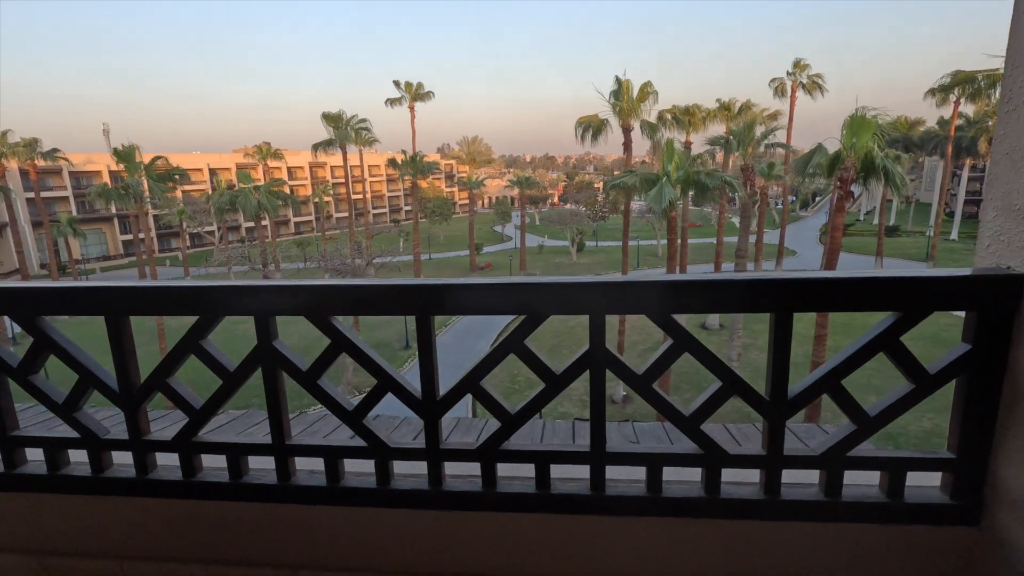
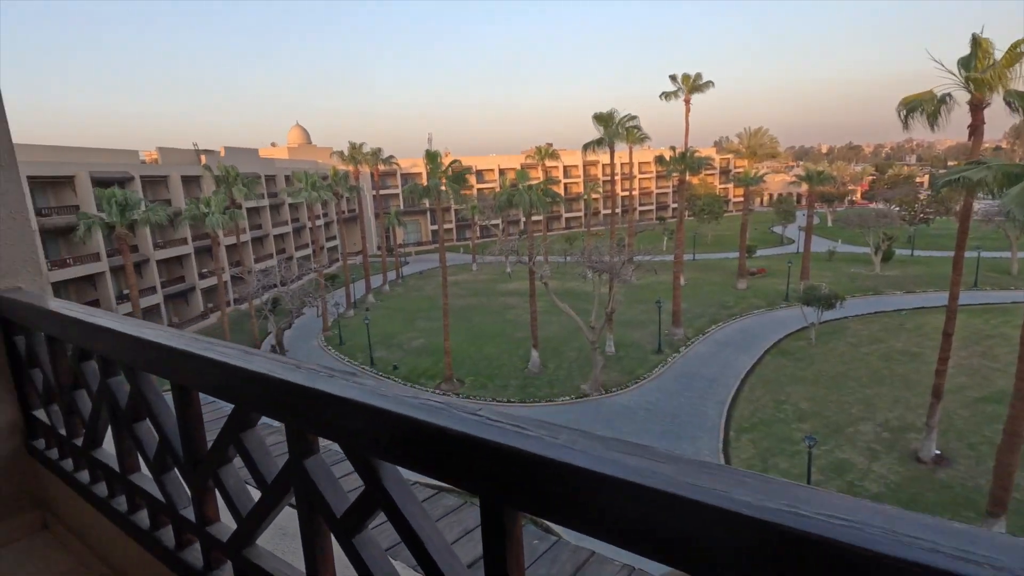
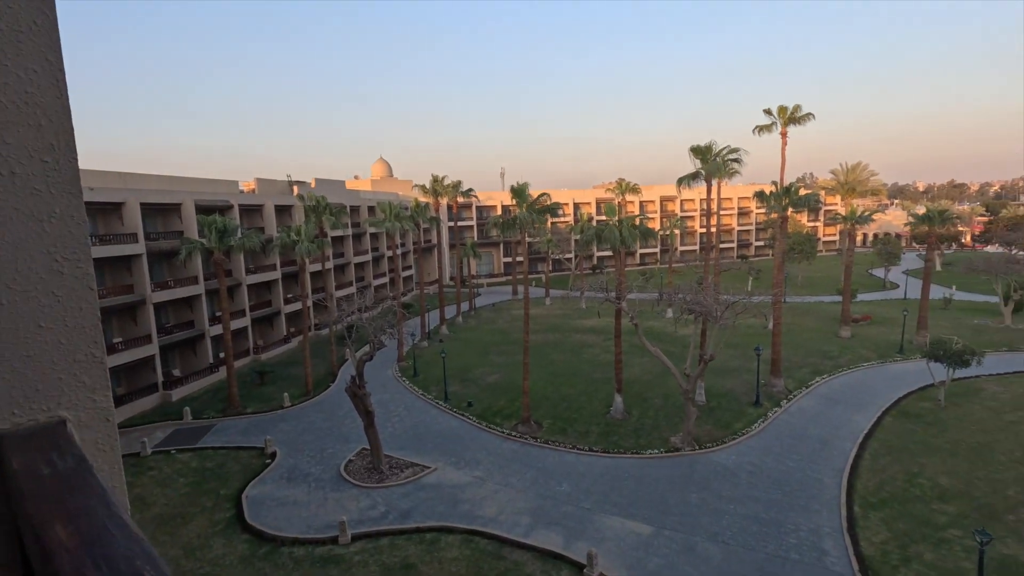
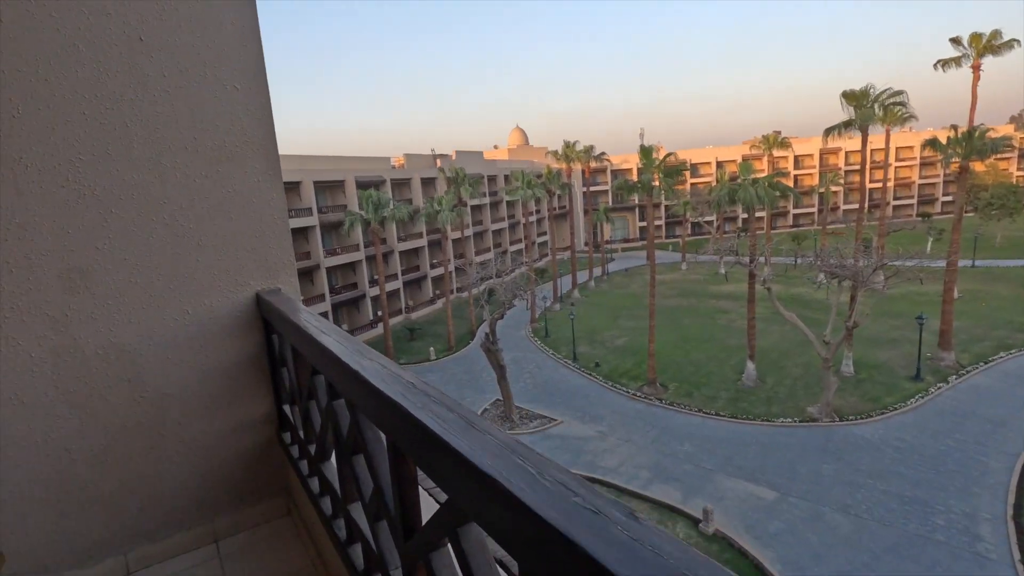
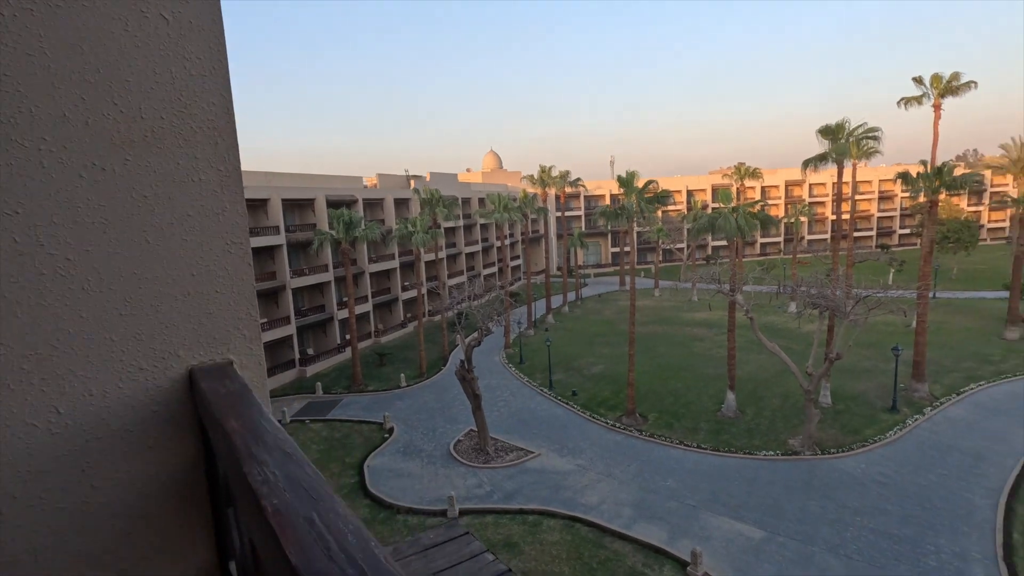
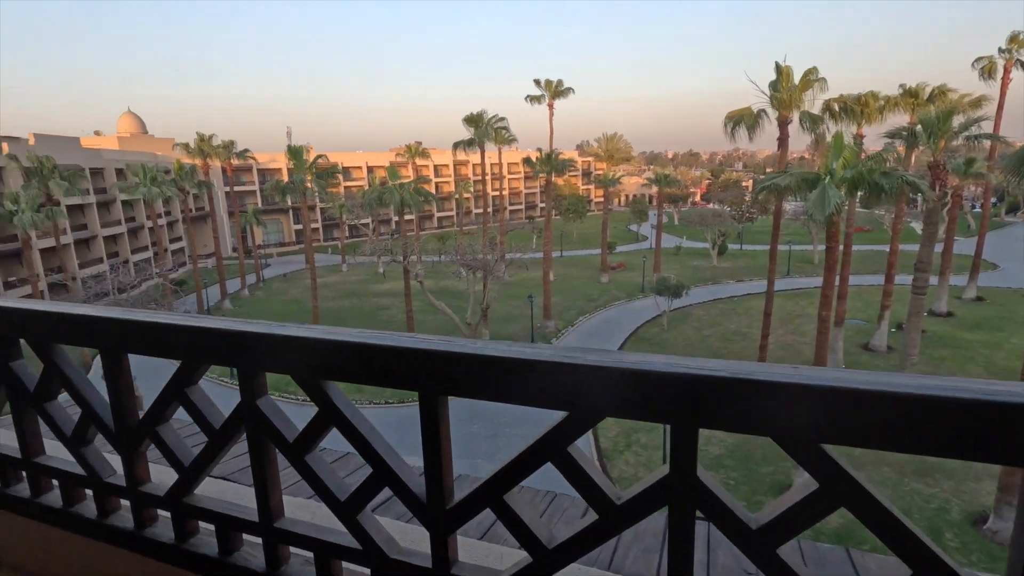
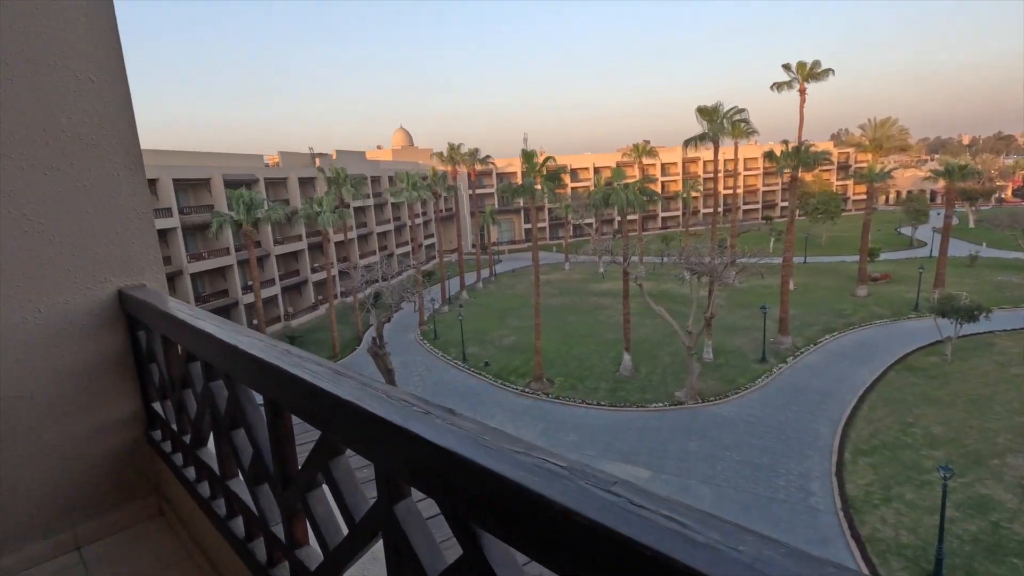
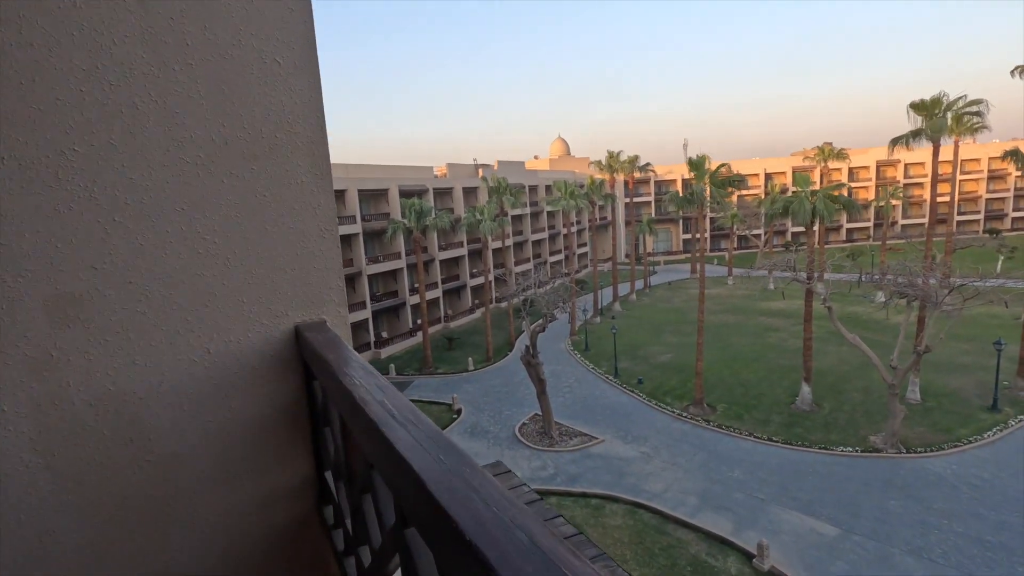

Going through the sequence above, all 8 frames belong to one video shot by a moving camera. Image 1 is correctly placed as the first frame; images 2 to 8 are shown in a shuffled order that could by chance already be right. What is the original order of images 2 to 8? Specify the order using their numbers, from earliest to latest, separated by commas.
6, 2, 7, 4, 8, 5, 3
